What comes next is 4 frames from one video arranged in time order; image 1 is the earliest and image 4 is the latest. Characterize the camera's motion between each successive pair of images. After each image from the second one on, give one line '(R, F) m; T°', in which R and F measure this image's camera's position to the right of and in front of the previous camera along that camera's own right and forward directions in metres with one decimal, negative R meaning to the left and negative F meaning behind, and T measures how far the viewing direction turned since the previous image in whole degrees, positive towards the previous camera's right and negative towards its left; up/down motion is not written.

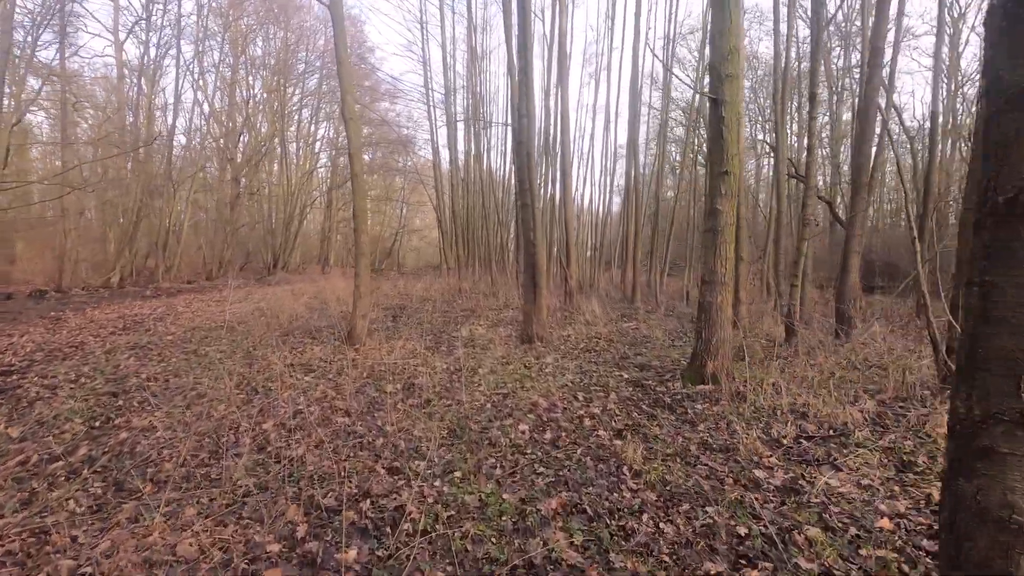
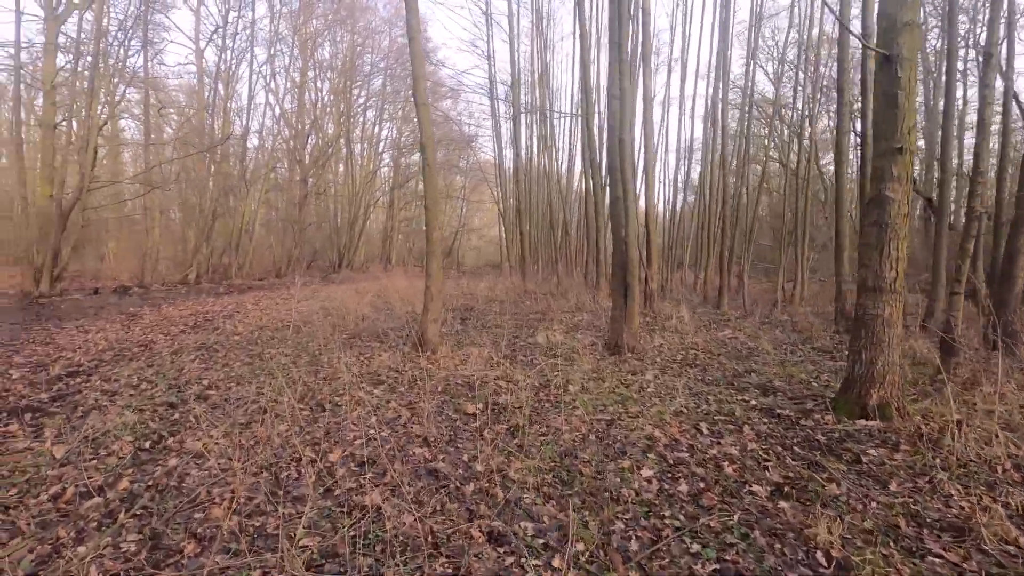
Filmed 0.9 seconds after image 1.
(-0.4, +0.9) m; -6°
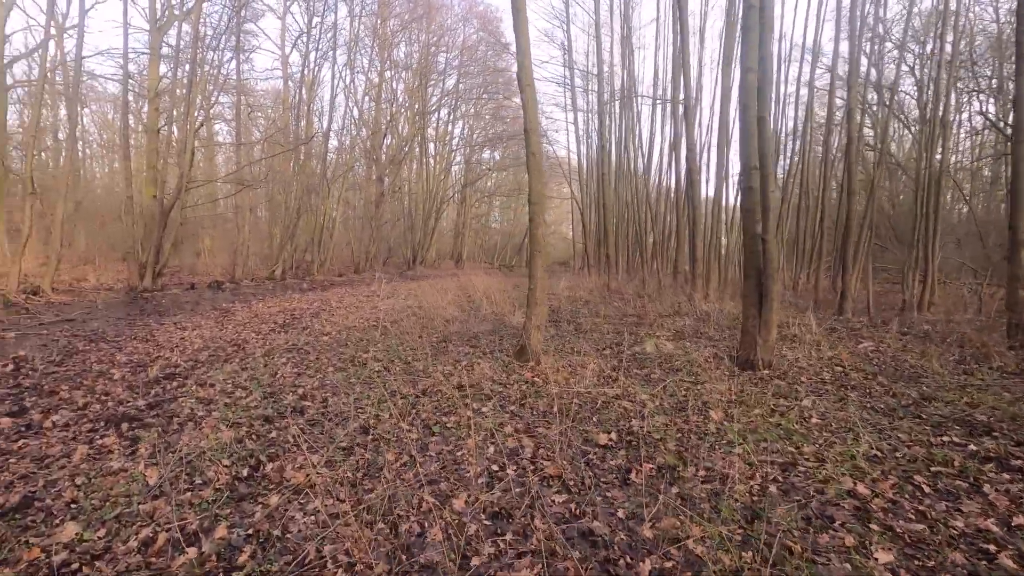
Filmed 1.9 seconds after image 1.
(-0.6, +0.8) m; -7°
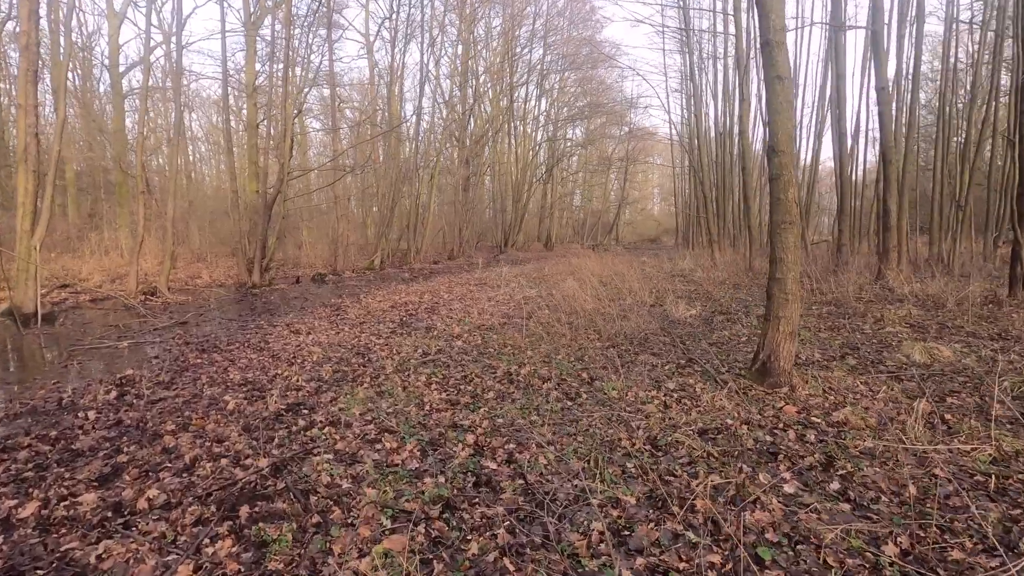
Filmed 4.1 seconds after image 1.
(-1.3, +1.9) m; -9°
